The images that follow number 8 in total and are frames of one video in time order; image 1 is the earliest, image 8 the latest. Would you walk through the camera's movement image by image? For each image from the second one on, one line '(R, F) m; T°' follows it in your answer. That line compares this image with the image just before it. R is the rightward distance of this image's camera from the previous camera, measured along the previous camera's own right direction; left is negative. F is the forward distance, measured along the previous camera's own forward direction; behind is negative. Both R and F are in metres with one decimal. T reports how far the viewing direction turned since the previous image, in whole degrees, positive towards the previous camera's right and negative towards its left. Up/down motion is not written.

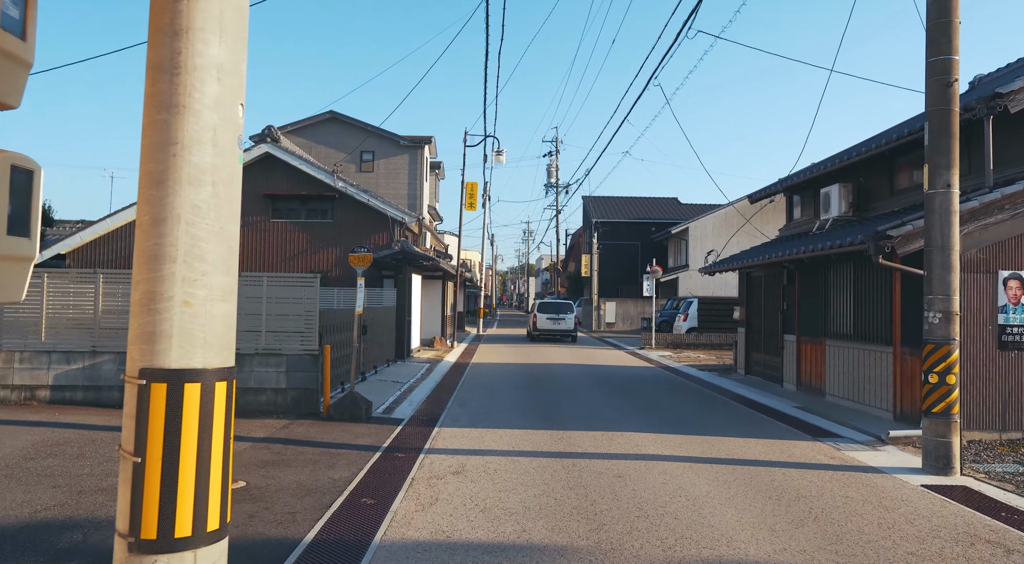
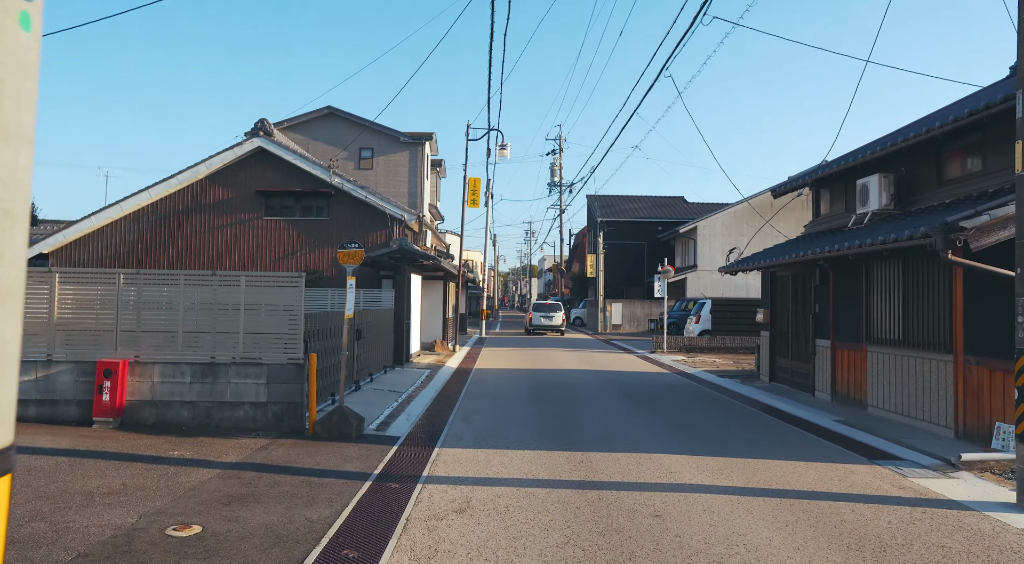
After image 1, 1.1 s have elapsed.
(-0.1, +1.1) m; 0°
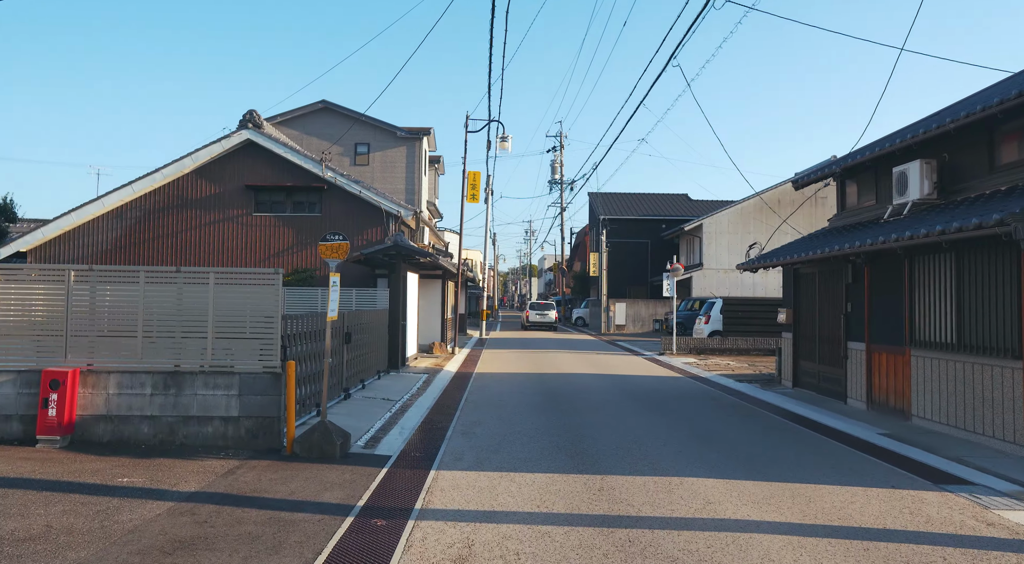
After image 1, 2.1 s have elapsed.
(-0.1, +1.1) m; 0°
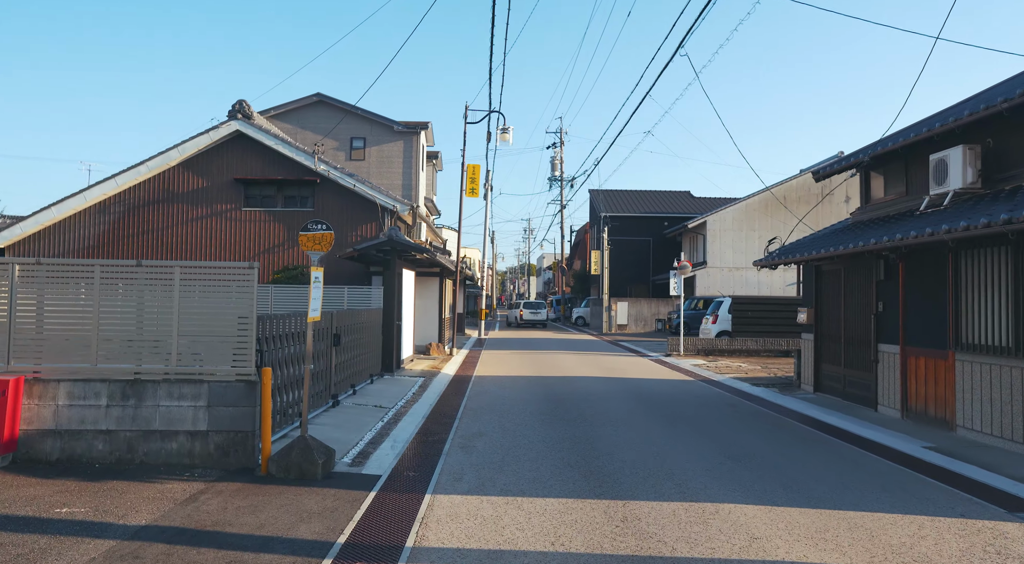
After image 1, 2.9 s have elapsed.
(-0.1, +0.9) m; 0°
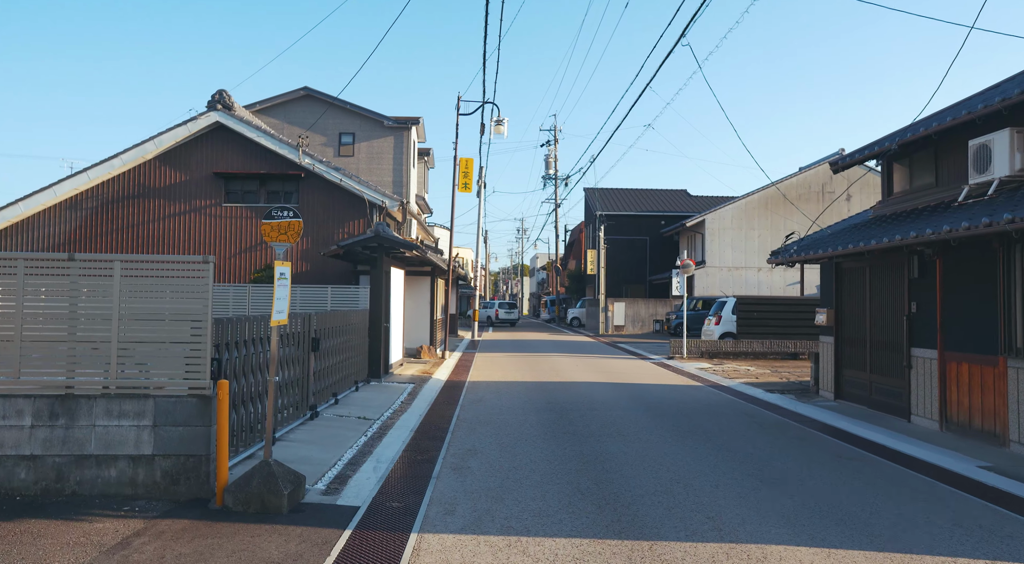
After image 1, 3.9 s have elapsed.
(-0.1, +1.0) m; +1°
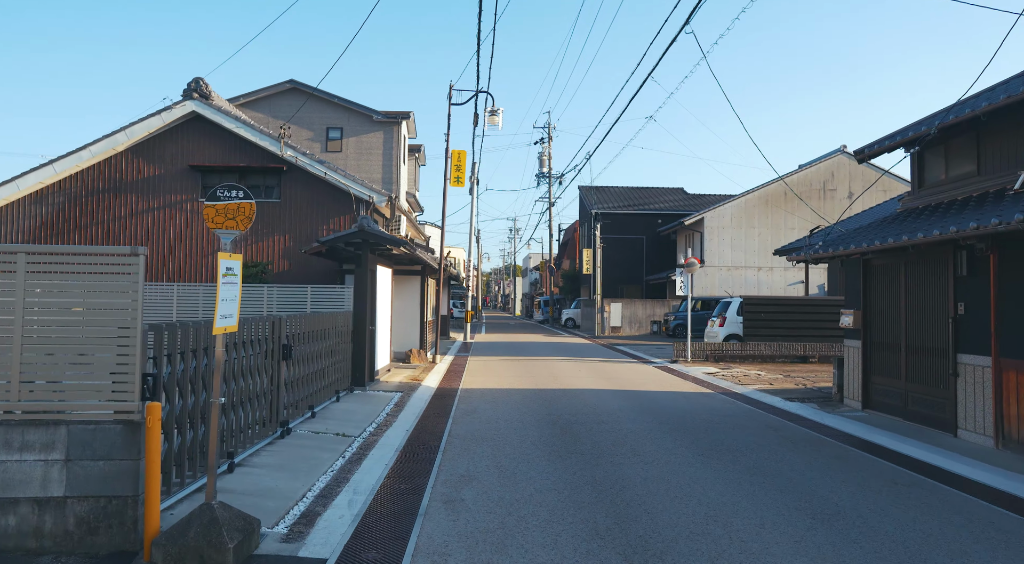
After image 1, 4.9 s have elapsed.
(-0.1, +1.1) m; +1°
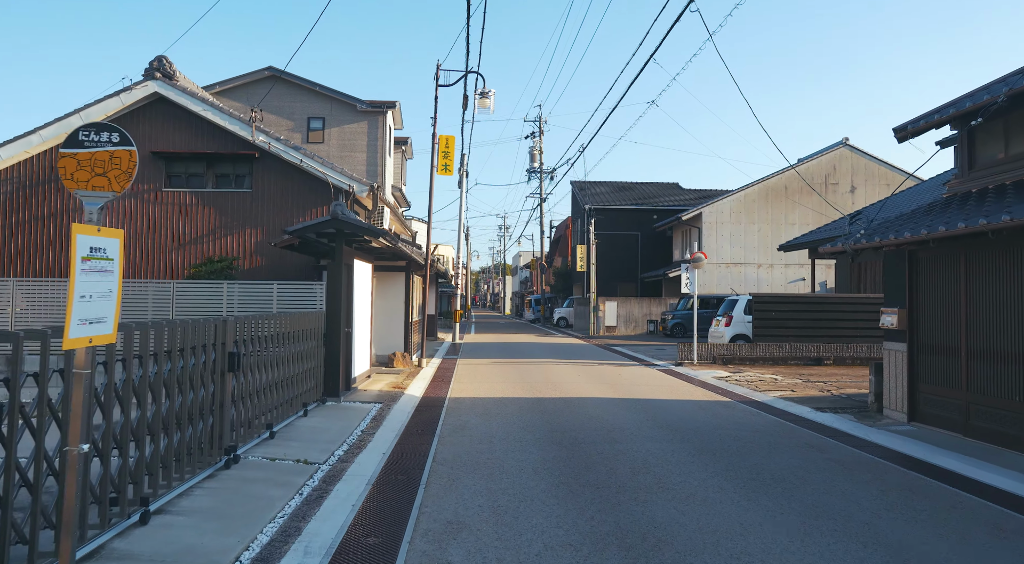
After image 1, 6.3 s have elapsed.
(-0.1, +1.5) m; +1°
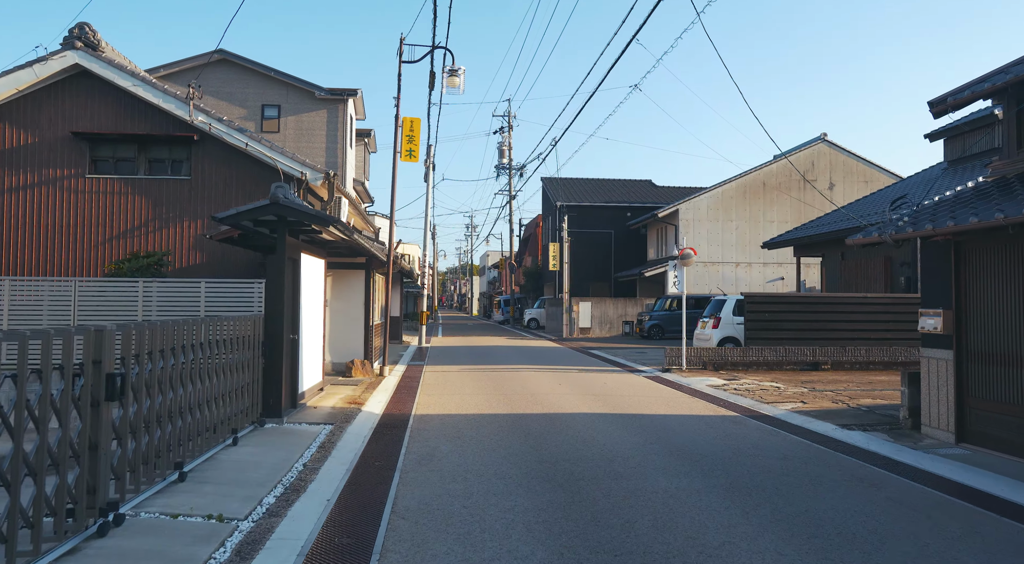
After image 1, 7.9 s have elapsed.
(-0.1, +1.7) m; +3°
